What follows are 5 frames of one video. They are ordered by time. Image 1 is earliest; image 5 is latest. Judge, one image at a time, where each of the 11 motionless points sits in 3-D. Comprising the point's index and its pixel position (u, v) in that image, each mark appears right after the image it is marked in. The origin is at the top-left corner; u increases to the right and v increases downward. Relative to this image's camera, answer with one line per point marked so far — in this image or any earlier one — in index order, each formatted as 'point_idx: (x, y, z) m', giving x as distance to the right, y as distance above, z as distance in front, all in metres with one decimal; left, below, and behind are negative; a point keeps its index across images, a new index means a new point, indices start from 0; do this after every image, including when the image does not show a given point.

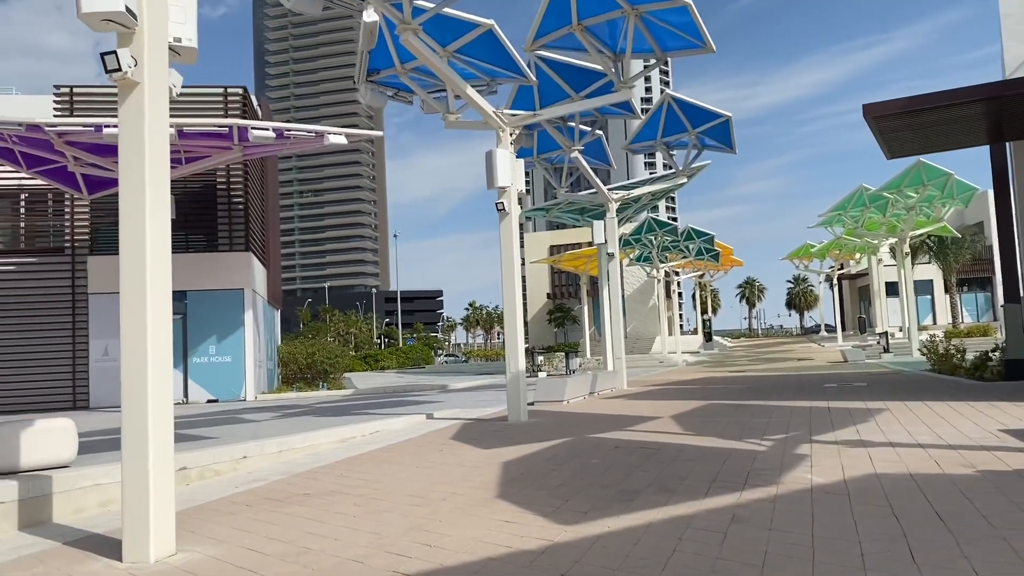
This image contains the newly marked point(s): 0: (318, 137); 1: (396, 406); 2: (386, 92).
0: (-4.3, +3.4, +19.3) m
1: (-2.2, -2.3, +16.5) m
2: (-2.1, +3.2, +14.1) m
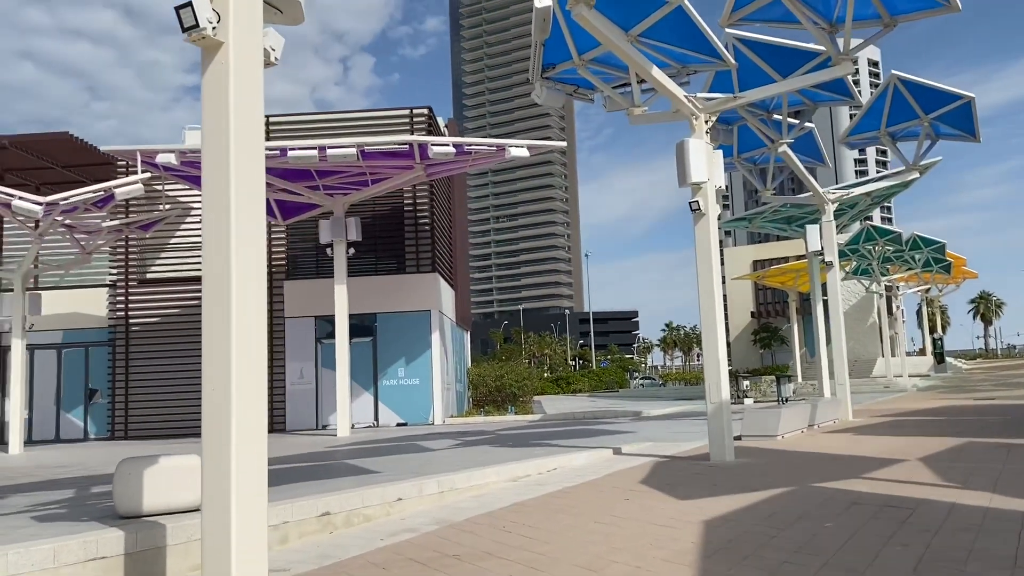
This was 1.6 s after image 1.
0: (-0.3, +2.9, +18.4) m
1: (+1.3, -2.6, +15.0) m
2: (+0.8, +3.0, +12.8) m
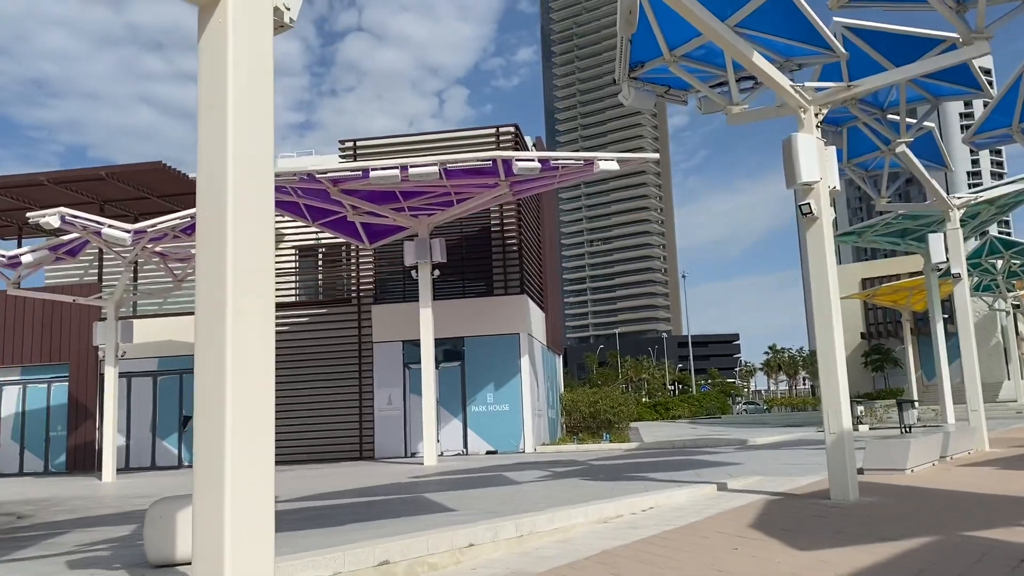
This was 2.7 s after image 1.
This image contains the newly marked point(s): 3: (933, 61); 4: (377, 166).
0: (+1.5, +2.5, +17.5) m
1: (+2.8, -2.9, +13.8) m
2: (+1.9, +2.7, +11.8) m
3: (+5.1, +2.7, +10.4) m
4: (-2.6, +2.3, +16.4) m
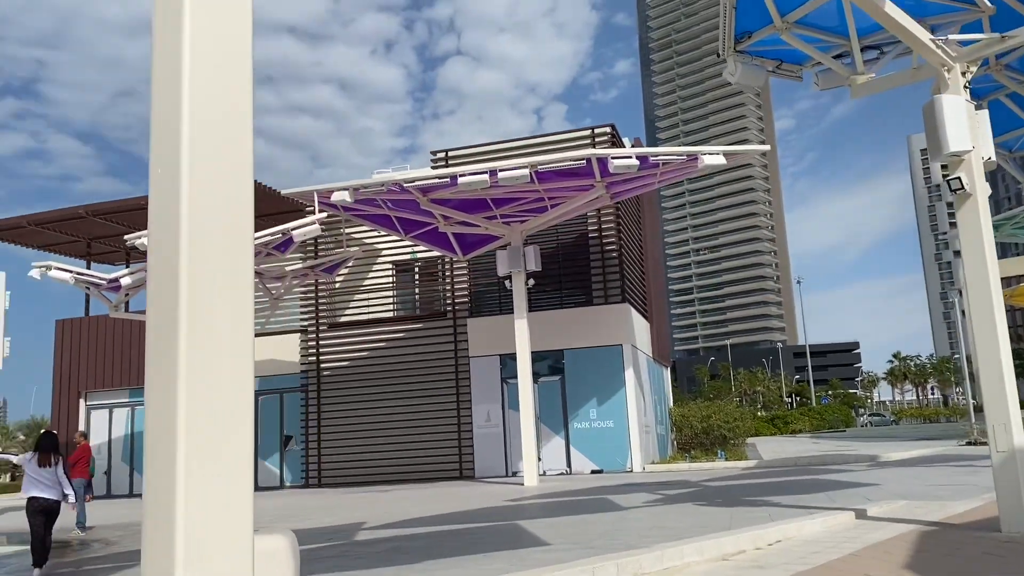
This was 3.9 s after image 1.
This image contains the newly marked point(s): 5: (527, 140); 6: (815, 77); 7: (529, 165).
0: (+3.4, +2.4, +16.2) m
1: (+4.3, -2.9, +12.2) m
2: (+3.1, +2.7, +10.5) m
3: (+6.0, +2.8, +8.7) m
4: (-0.9, +2.1, +15.6) m
5: (+0.3, +3.3, +19.4) m
6: (+3.7, +2.6, +10.4) m
7: (+0.3, +2.2, +15.5) m
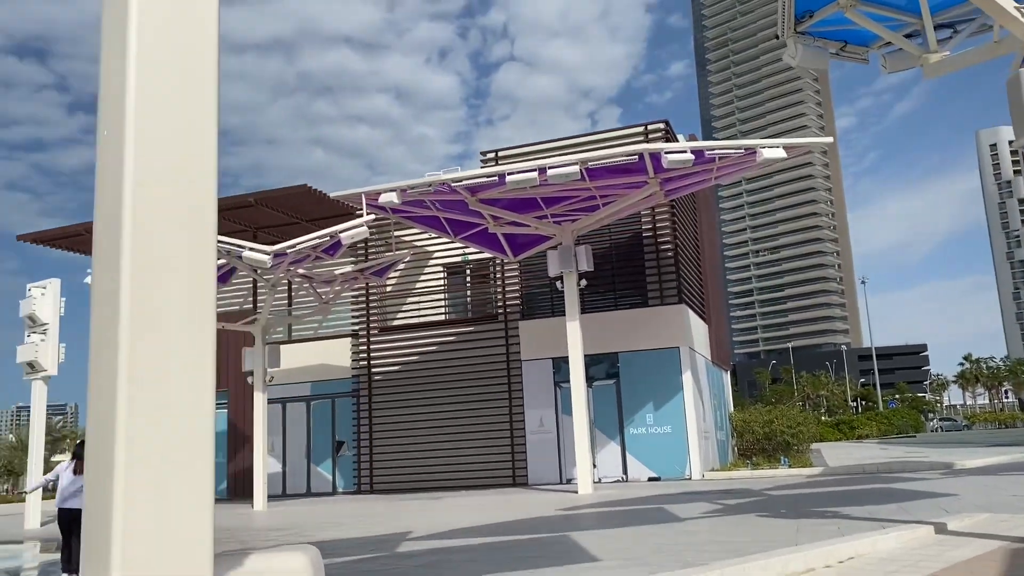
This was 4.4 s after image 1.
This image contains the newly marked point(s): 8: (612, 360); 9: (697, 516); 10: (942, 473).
0: (+4.3, +2.4, +15.5) m
1: (+5.0, -2.8, +11.5) m
2: (+3.6, +2.8, +9.8) m
3: (+6.4, +2.9, +7.9) m
4: (0.0, +2.1, +15.2) m
5: (+1.4, +3.3, +18.9) m
6: (+4.2, +2.6, +9.7) m
7: (+1.2, +2.2, +15.0) m
8: (+2.3, -1.7, +19.9) m
9: (+2.3, -2.9, +11.1) m
10: (+8.2, -3.5, +16.5) m
